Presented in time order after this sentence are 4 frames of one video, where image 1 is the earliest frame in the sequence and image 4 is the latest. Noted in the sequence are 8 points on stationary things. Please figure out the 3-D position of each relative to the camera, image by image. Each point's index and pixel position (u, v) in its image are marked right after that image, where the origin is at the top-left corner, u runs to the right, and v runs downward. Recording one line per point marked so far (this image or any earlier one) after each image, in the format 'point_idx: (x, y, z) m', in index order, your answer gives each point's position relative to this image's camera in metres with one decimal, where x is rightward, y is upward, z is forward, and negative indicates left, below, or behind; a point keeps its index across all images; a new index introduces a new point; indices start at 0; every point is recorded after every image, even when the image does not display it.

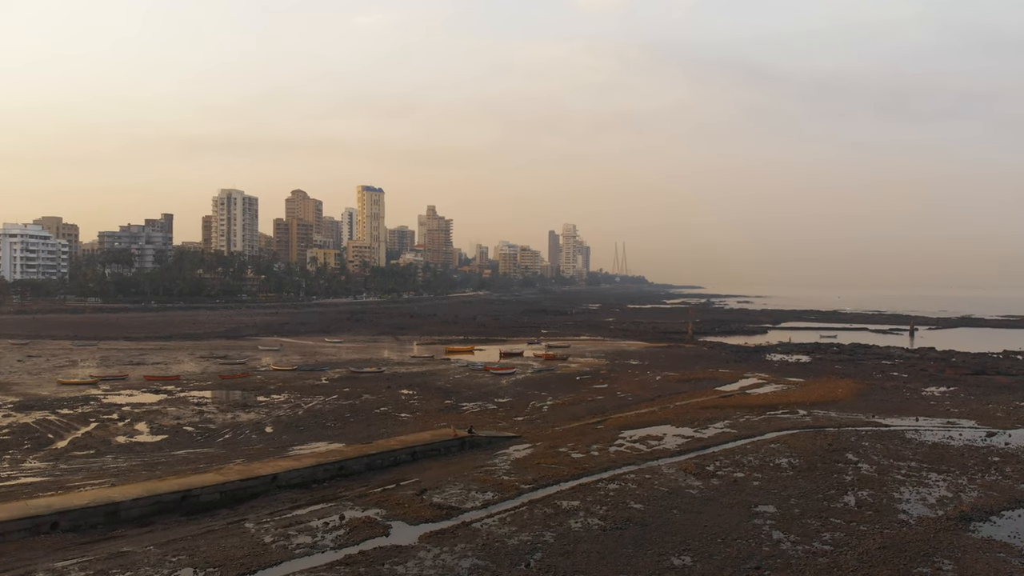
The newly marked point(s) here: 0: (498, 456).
0: (-0.4, -4.5, +17.3) m
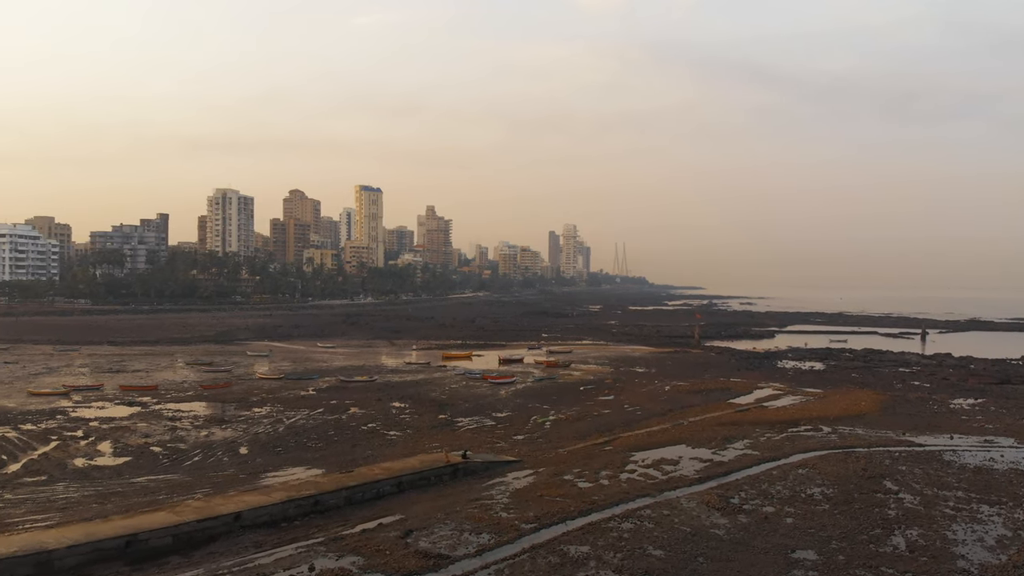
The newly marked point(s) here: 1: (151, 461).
0: (-0.4, -4.7, +15.4) m
1: (-10.4, -5.0, +18.5) m
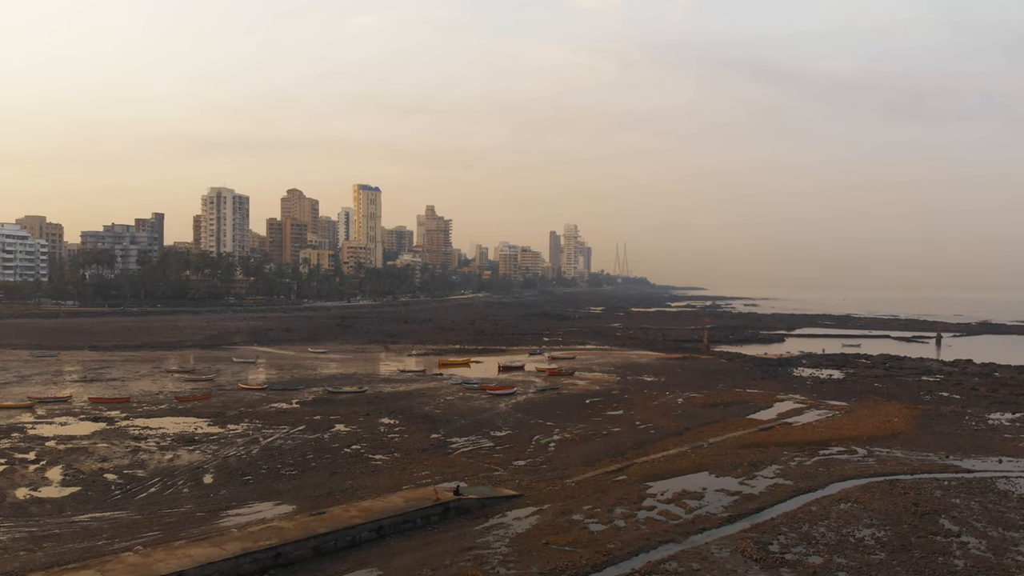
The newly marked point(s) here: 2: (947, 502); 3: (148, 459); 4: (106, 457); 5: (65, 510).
0: (-0.4, -4.9, +13.1) m
1: (-10.4, -5.2, +16.2) m
2: (+10.8, -5.3, +16.0) m
3: (-10.8, -5.1, +19.1) m
4: (-12.2, -5.1, +19.5) m
5: (-10.5, -5.2, +15.1) m
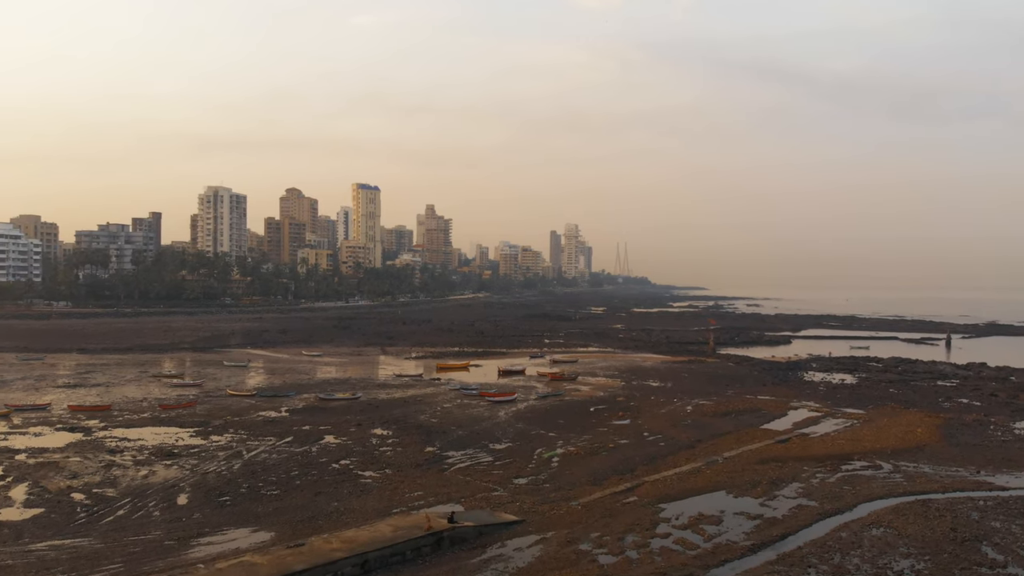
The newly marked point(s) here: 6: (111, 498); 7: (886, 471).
0: (-0.4, -5.0, +11.8) m
1: (-10.4, -5.3, +14.9) m
2: (+10.8, -5.4, +14.6) m
3: (-10.8, -5.2, +17.8) m
4: (-12.2, -5.2, +18.1) m
5: (-10.5, -5.3, +13.8) m
6: (-10.0, -5.2, +16.1) m
7: (+10.8, -5.2, +18.5) m
